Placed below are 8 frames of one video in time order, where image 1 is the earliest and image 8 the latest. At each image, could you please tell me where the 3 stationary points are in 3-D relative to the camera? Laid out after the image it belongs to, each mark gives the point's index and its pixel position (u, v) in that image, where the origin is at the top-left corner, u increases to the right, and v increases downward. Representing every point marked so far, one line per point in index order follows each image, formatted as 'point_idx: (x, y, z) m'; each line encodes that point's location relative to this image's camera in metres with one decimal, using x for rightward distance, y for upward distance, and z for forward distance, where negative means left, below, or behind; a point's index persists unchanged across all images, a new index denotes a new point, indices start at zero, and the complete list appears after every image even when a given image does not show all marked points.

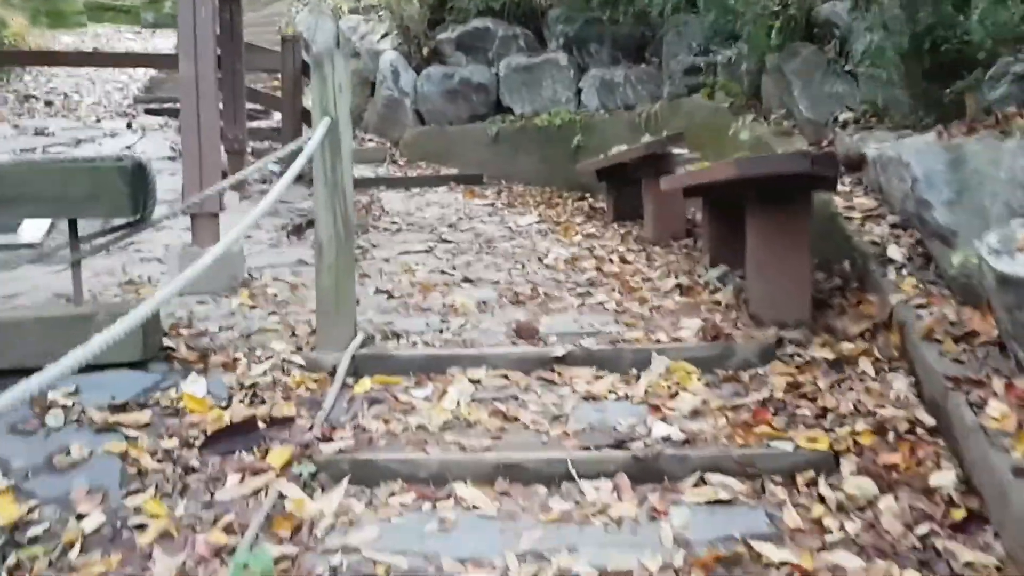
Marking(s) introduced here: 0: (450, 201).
0: (-0.4, +0.6, +7.5) m
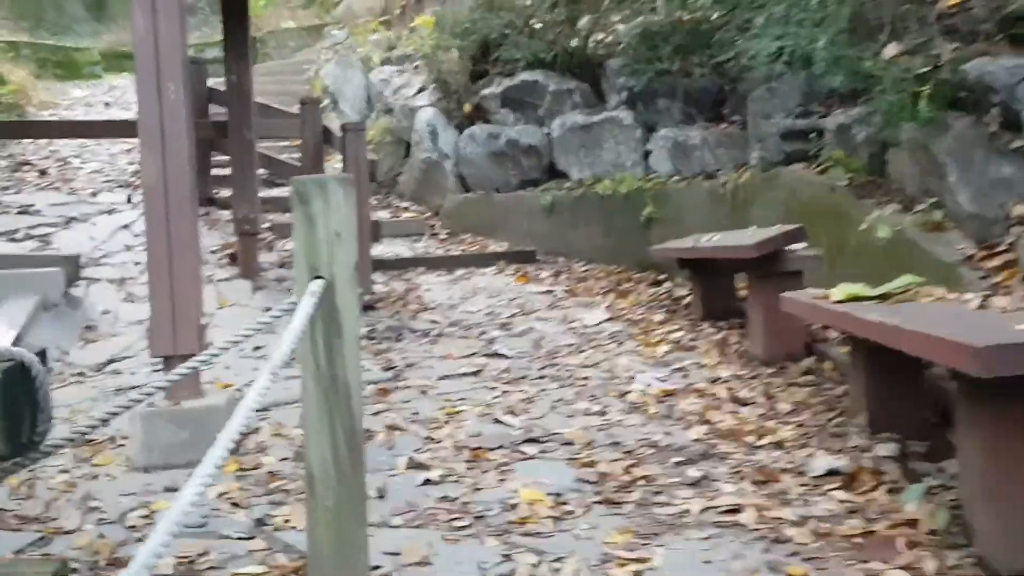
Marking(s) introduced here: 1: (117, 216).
0: (-0.1, 0.0, +6.5) m
1: (-2.7, +0.5, +7.3) m
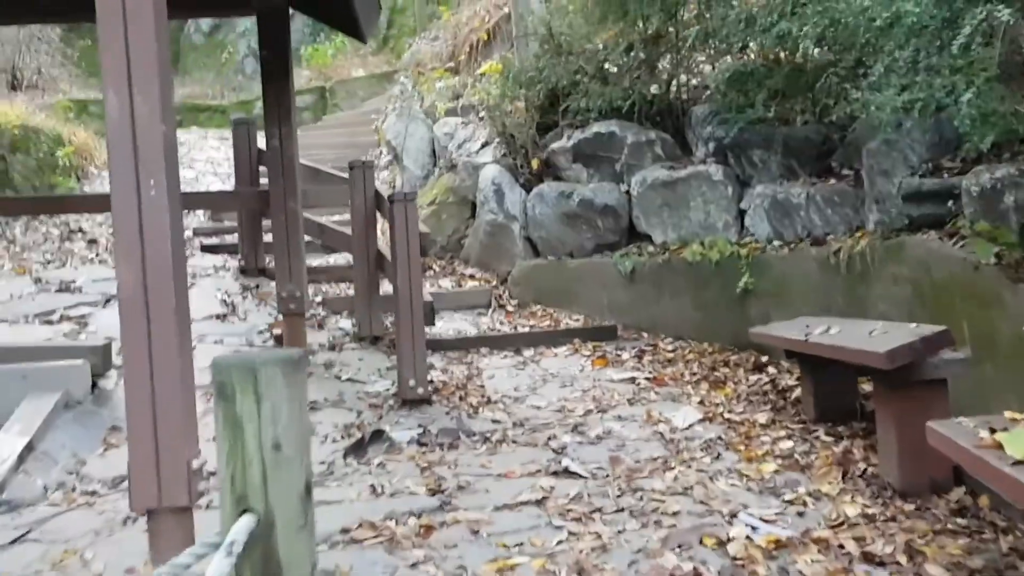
0: (+0.3, -0.5, +5.7) m
1: (-2.3, 0.0, +6.8) m
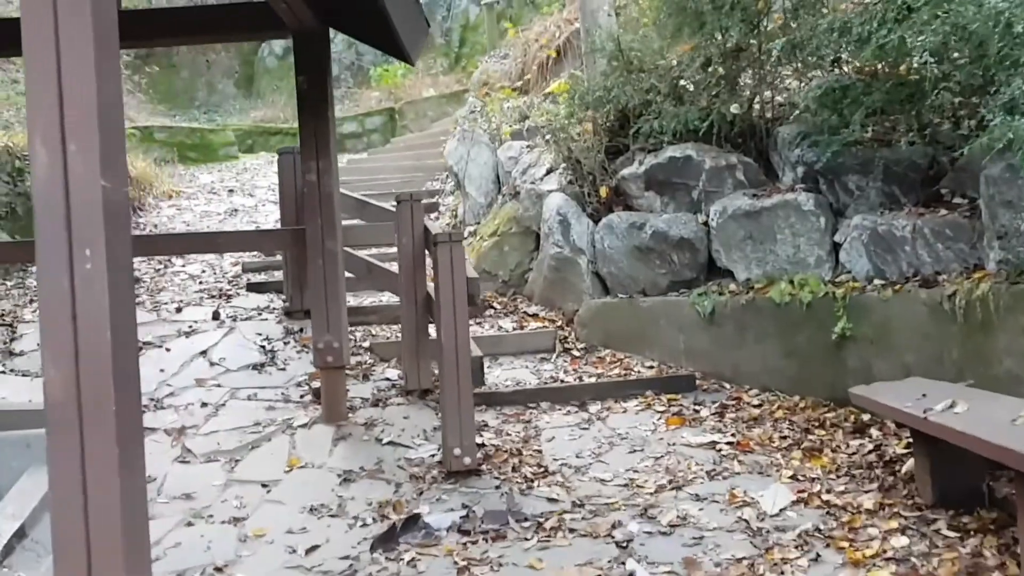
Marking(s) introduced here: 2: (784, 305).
0: (+0.6, -0.7, +5.0) m
1: (-1.9, -0.3, +6.3) m
2: (+1.4, -0.1, +5.4) m
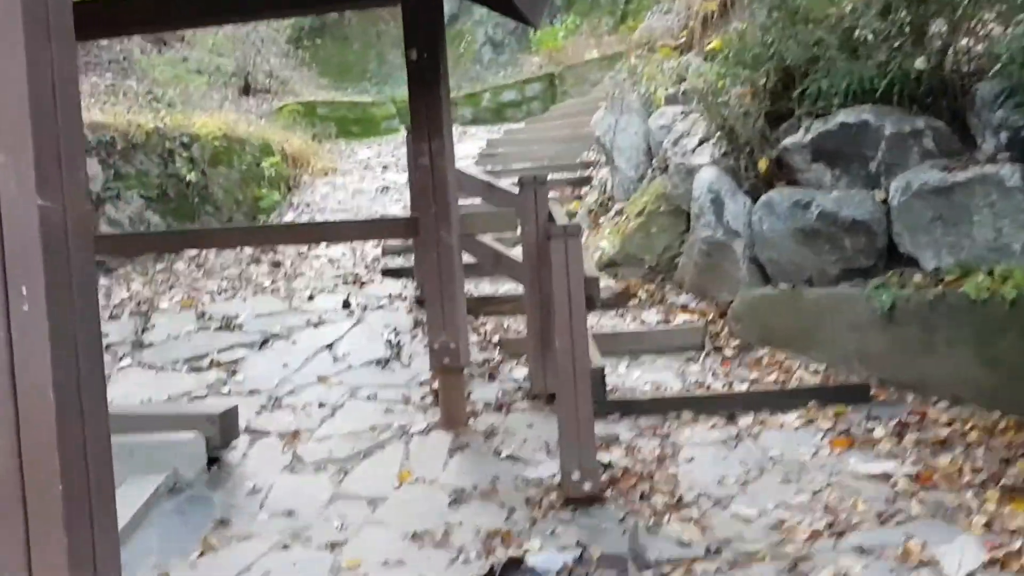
0: (+1.2, -0.7, +4.2) m
1: (-1.1, -0.2, +5.9) m
2: (+2.0, -0.1, +4.4) m
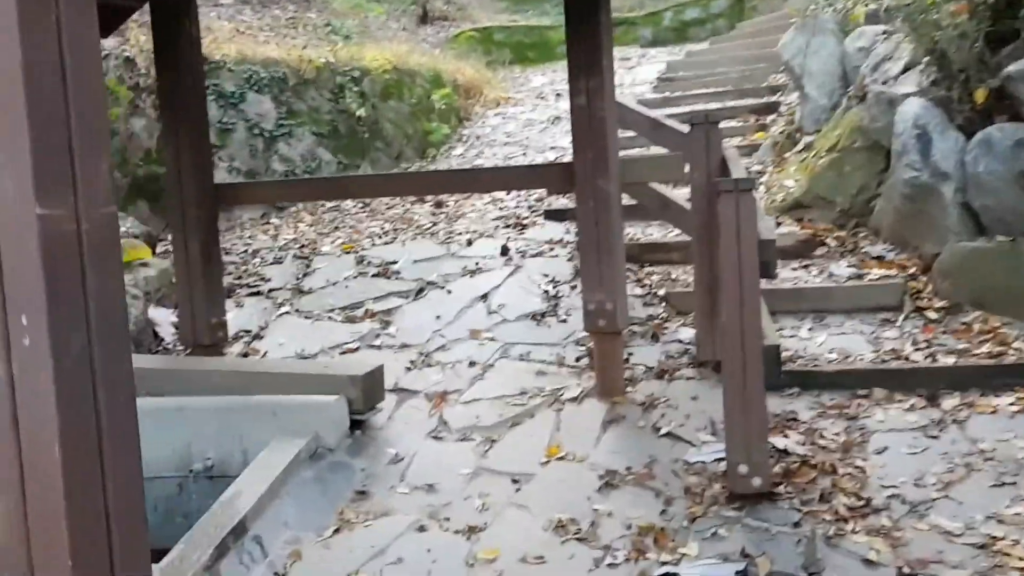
0: (+1.7, -0.6, +3.6) m
1: (-0.2, +0.1, +5.6) m
2: (+2.6, +0.1, +3.6) m
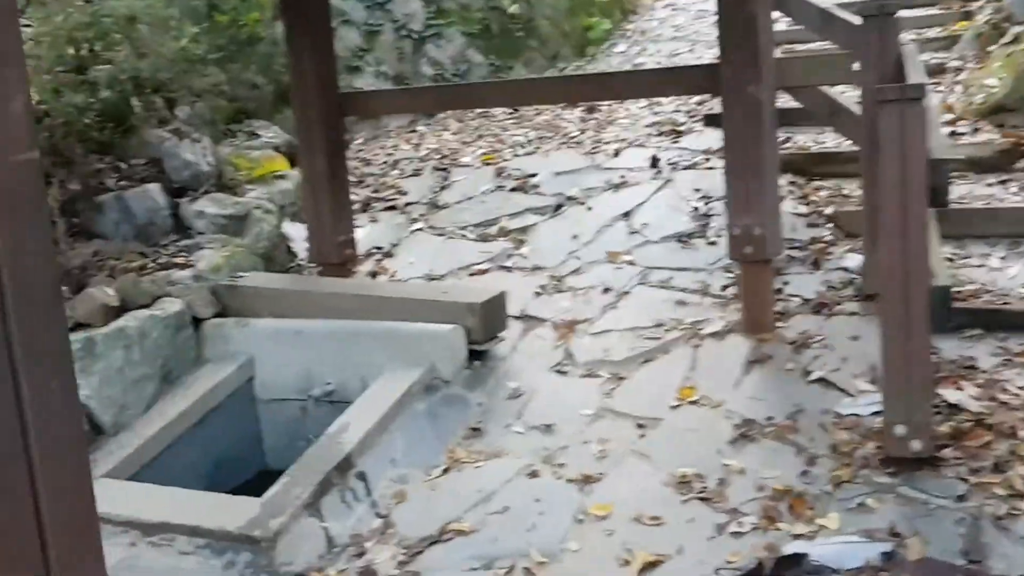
0: (+2.1, -0.4, +2.9) m
1: (+0.6, +0.5, +5.1) m
2: (+2.9, +0.2, +2.7) m
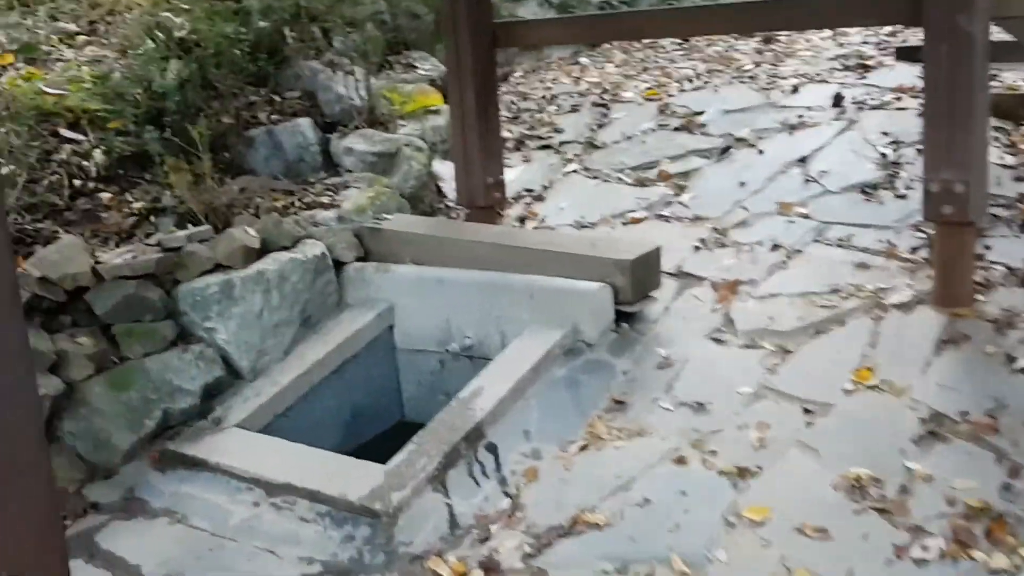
0: (+2.4, -0.4, +2.2) m
1: (+1.3, +0.7, +4.6) m
2: (+3.2, +0.2, +1.8) m
